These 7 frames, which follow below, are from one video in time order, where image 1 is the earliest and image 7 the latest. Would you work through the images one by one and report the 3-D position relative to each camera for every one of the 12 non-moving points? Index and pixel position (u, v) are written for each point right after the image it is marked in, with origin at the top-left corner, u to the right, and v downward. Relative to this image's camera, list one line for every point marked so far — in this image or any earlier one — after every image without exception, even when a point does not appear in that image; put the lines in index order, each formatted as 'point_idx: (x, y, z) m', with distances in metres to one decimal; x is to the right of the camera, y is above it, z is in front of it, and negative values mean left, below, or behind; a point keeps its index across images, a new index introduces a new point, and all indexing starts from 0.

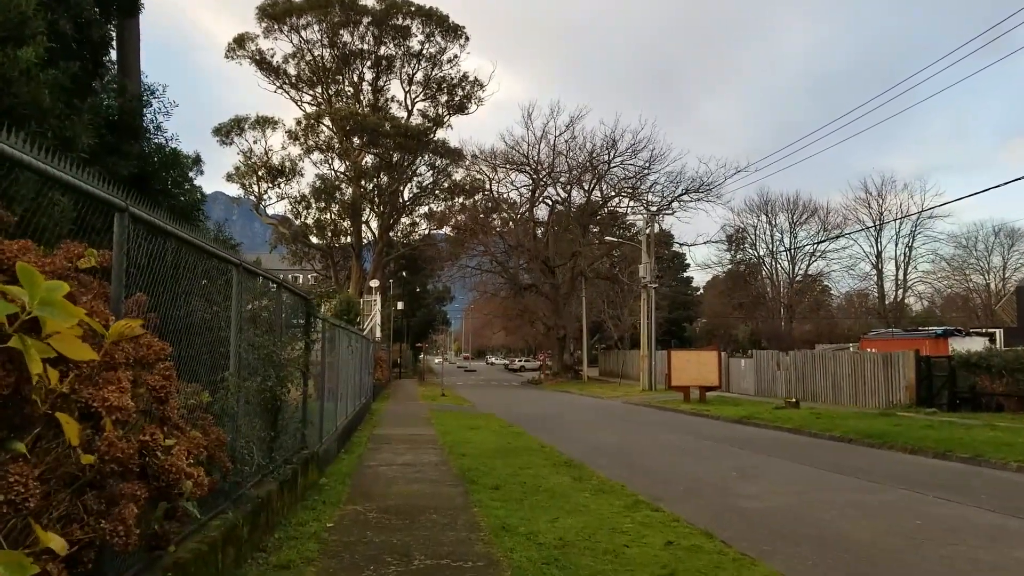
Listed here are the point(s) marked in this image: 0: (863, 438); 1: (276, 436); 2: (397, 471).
0: (+6.7, -2.8, +17.2) m
1: (-2.0, -1.2, +7.7) m
2: (-1.4, -2.3, +11.1) m
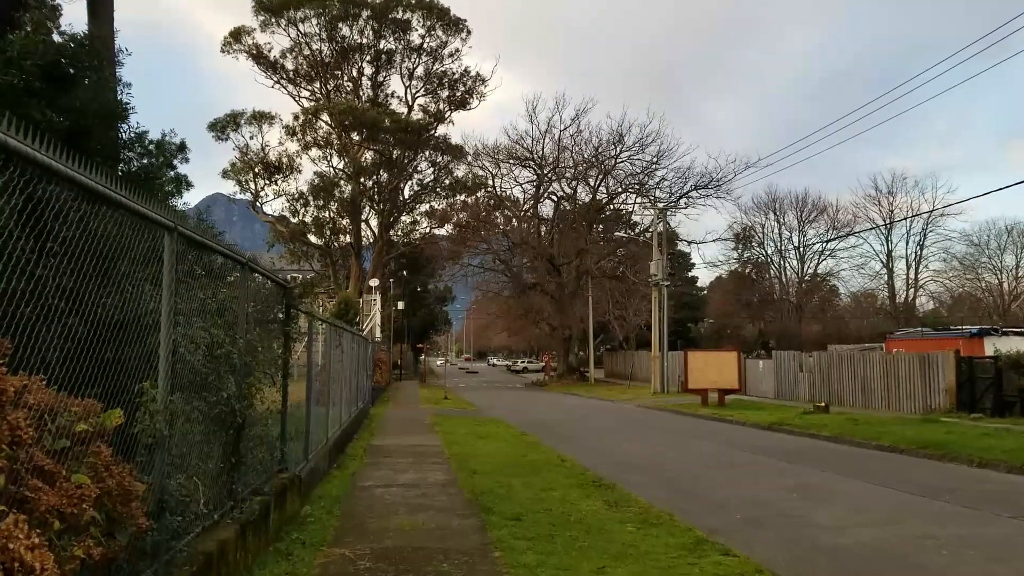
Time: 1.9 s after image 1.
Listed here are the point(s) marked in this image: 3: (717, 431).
0: (+6.9, -2.7, +15.4) m
1: (-1.8, -1.1, +5.9) m
2: (-1.2, -2.1, +9.3) m
3: (+4.6, -3.2, +19.9) m
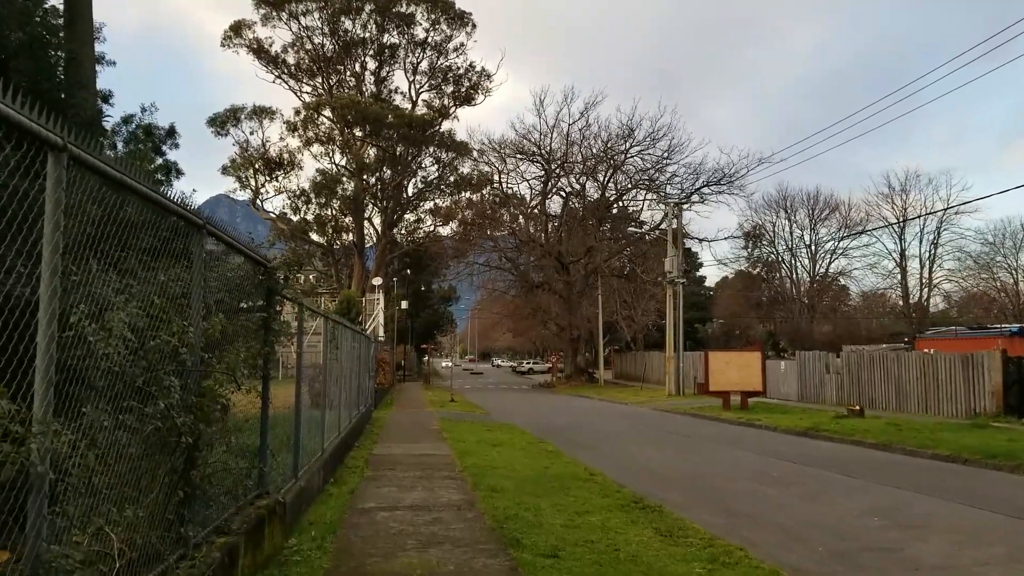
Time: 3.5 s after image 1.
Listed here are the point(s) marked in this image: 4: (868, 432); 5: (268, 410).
0: (+7.2, -2.6, +13.8) m
1: (-1.5, -1.0, +4.3) m
2: (-0.9, -2.0, +7.7) m
3: (+4.9, -3.0, +18.3) m
4: (+7.5, -3.0, +19.0) m
5: (-1.9, -0.9, +6.8) m
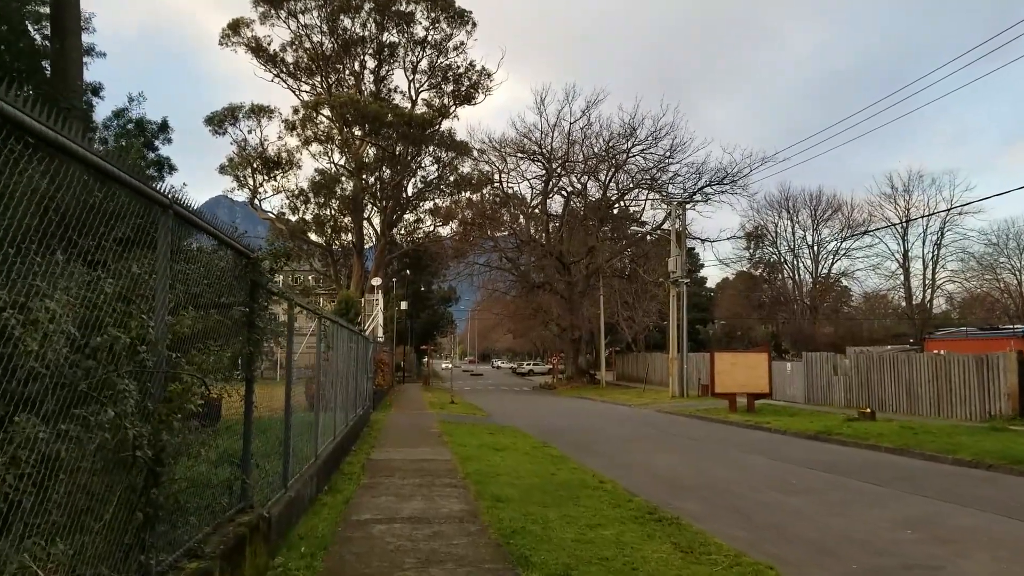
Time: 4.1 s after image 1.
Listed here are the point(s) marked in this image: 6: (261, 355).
0: (+7.2, -2.6, +13.2) m
1: (-1.5, -0.9, +3.7) m
2: (-0.9, -2.0, +7.1) m
3: (+4.9, -3.0, +17.7) m
4: (+7.5, -3.0, +18.4) m
5: (-1.8, -0.9, +6.2) m
6: (-1.8, -0.5, +6.5) m
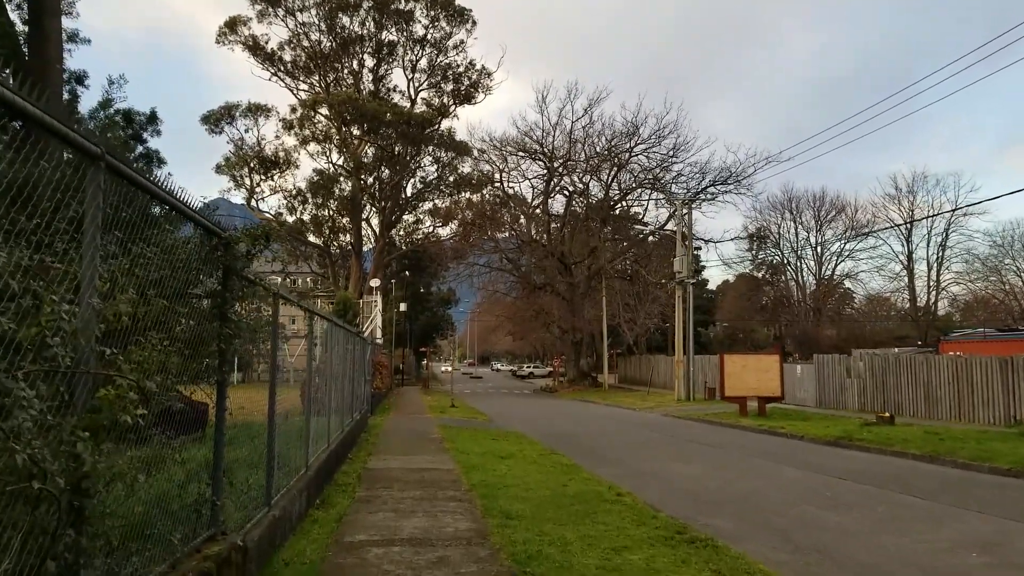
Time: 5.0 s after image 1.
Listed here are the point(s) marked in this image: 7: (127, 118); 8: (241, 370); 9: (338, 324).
0: (+7.3, -2.5, +12.3) m
1: (-1.4, -0.8, +2.8) m
2: (-0.8, -1.9, +6.2) m
3: (+5.0, -3.0, +16.8) m
4: (+7.6, -3.0, +17.5) m
5: (-1.7, -0.8, +5.3) m
6: (-1.7, -0.4, +5.6) m
7: (-8.3, +3.6, +19.3) m
8: (-1.8, -0.6, +6.1) m
9: (-2.6, -0.5, +13.4) m
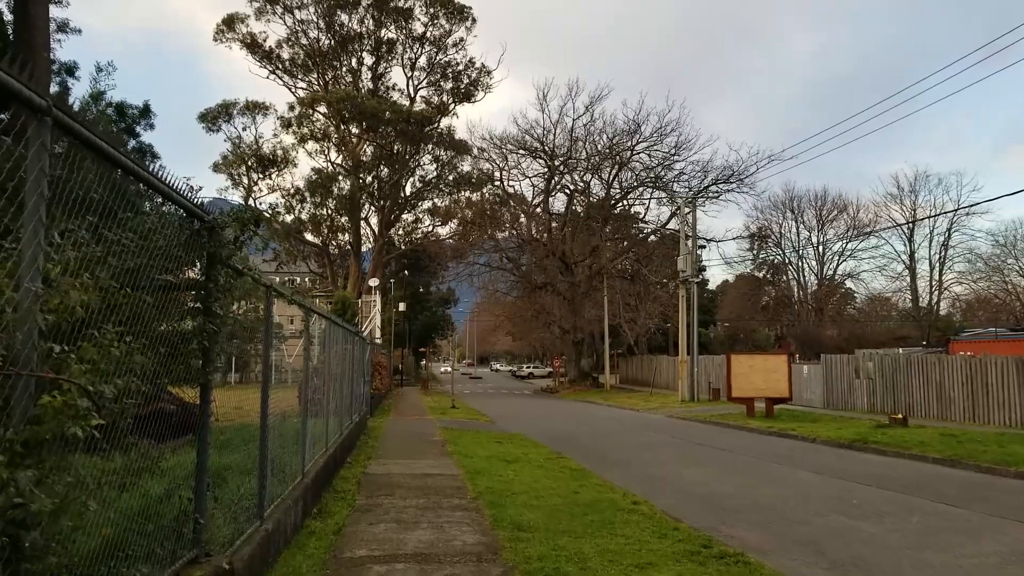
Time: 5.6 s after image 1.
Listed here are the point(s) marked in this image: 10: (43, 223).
0: (+7.4, -2.5, +11.8) m
1: (-1.3, -0.8, +2.3) m
2: (-0.7, -1.8, +5.7) m
3: (+5.1, -2.9, +16.3) m
4: (+7.7, -2.9, +16.9) m
5: (-1.6, -0.7, +4.7) m
6: (-1.6, -0.4, +5.0) m
7: (-8.2, +3.7, +18.7) m
8: (-1.7, -0.5, +5.6) m
9: (-2.5, -0.5, +12.9) m
10: (-1.4, +0.2, +2.6) m
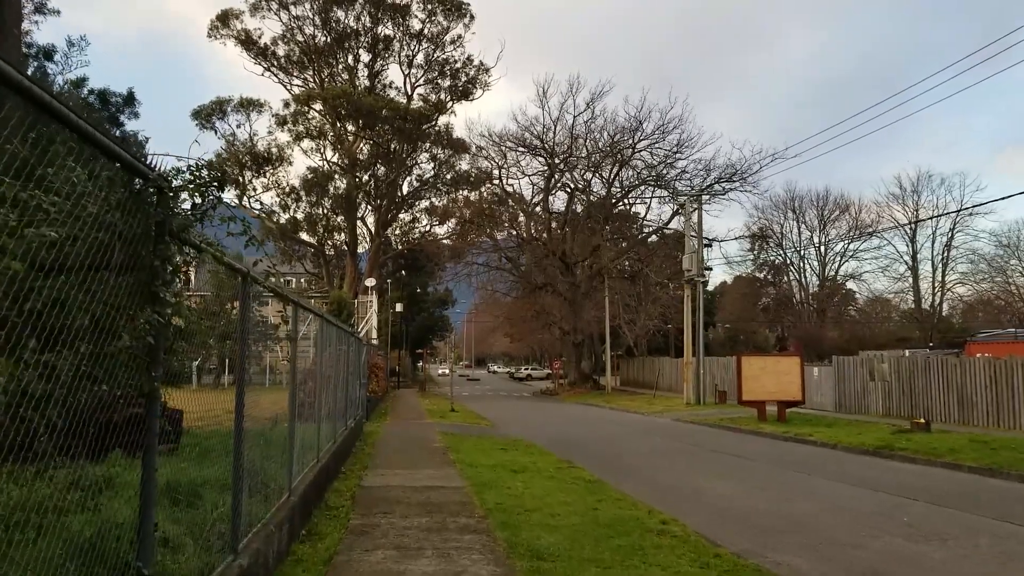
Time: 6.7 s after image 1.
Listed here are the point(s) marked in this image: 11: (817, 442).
0: (+7.5, -2.4, +10.8) m
1: (-1.1, -0.7, +1.3) m
2: (-0.6, -1.8, +4.7) m
3: (+5.2, -2.9, +15.3) m
4: (+7.8, -2.9, +15.9) m
5: (-1.5, -0.7, +3.7) m
6: (-1.5, -0.3, +4.0) m
7: (-8.1, +3.7, +17.7) m
8: (-1.6, -0.4, +4.6) m
9: (-2.4, -0.4, +11.9) m
10: (-1.2, +0.3, +1.6) m
11: (+6.6, -3.3, +19.3) m
